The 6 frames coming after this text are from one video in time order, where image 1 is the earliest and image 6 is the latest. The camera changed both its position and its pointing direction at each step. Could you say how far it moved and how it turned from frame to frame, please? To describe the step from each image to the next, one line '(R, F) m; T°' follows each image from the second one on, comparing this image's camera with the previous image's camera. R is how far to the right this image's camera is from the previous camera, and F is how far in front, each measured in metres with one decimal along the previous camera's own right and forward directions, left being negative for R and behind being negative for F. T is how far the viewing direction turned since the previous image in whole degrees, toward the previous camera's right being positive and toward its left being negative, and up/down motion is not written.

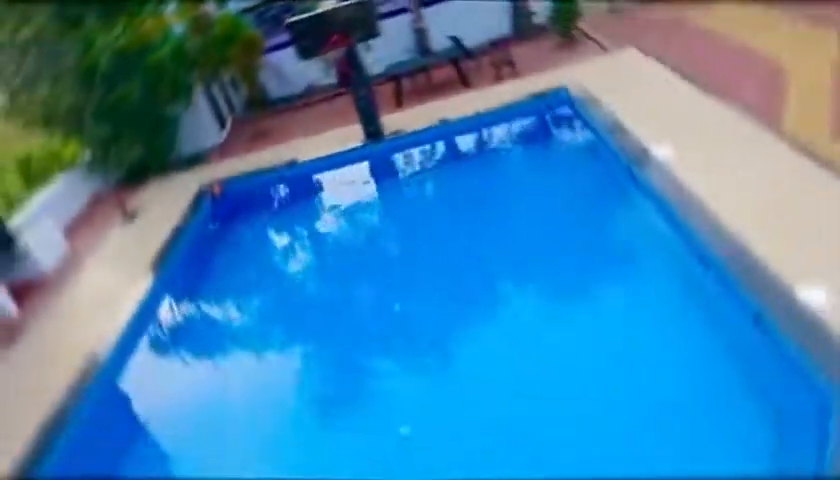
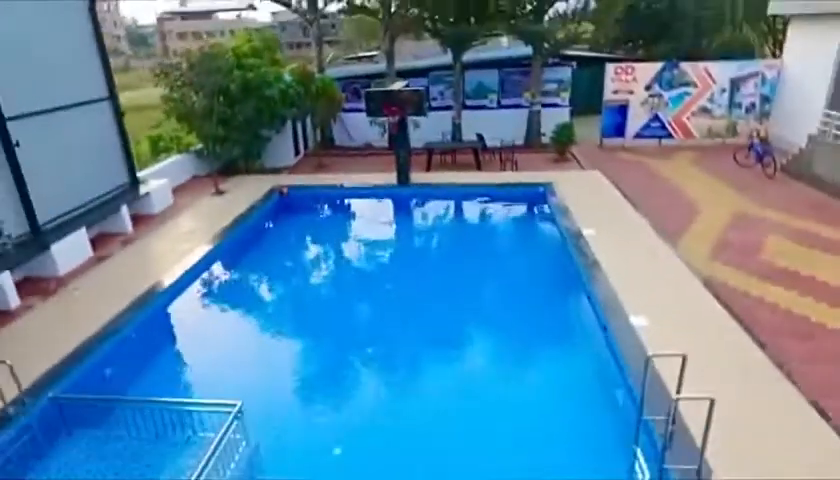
(+0.3, -2.2) m; -2°
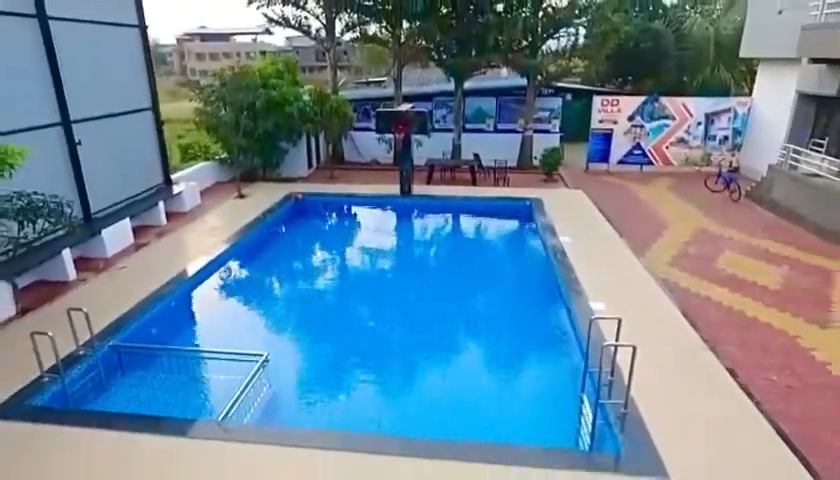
(0.0, -1.0) m; 0°
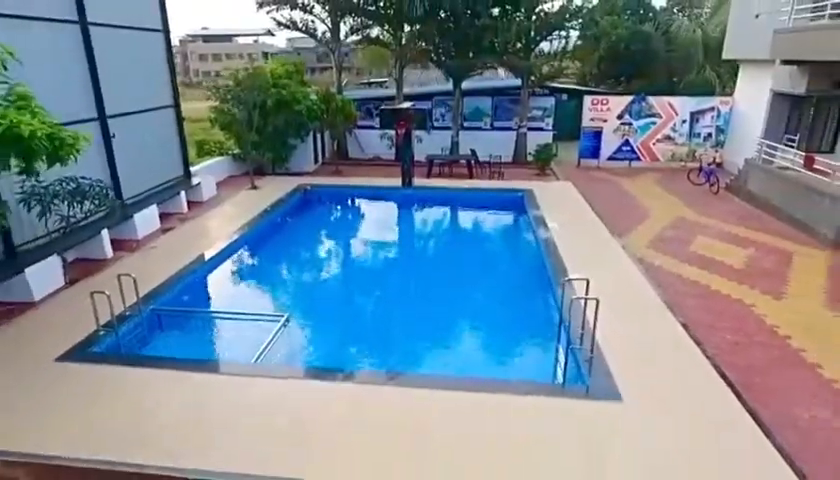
(0.0, -0.7) m; 0°
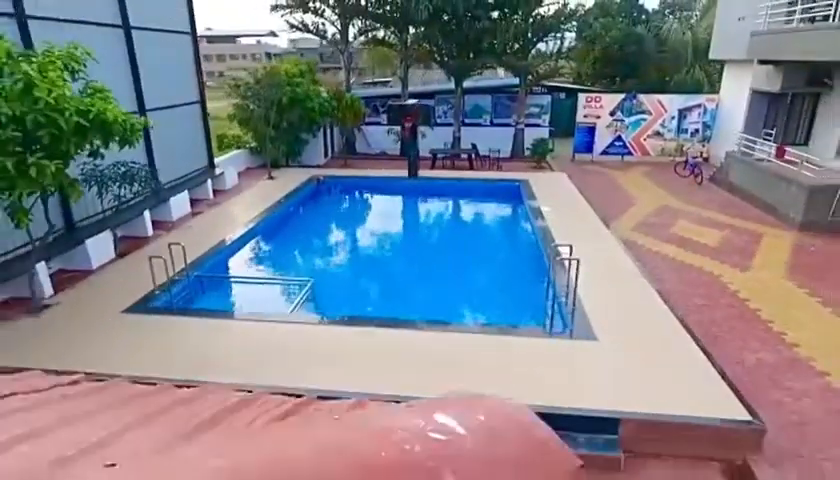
(-0.1, -0.8) m; 0°
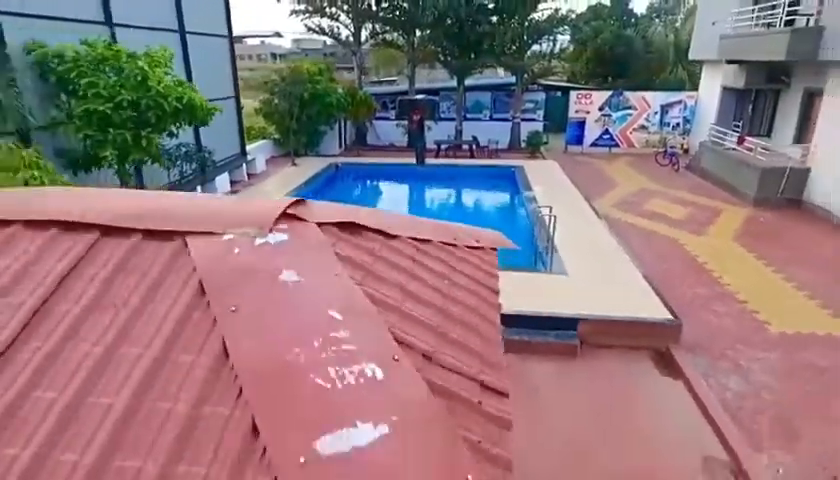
(-0.1, -1.4) m; 0°
